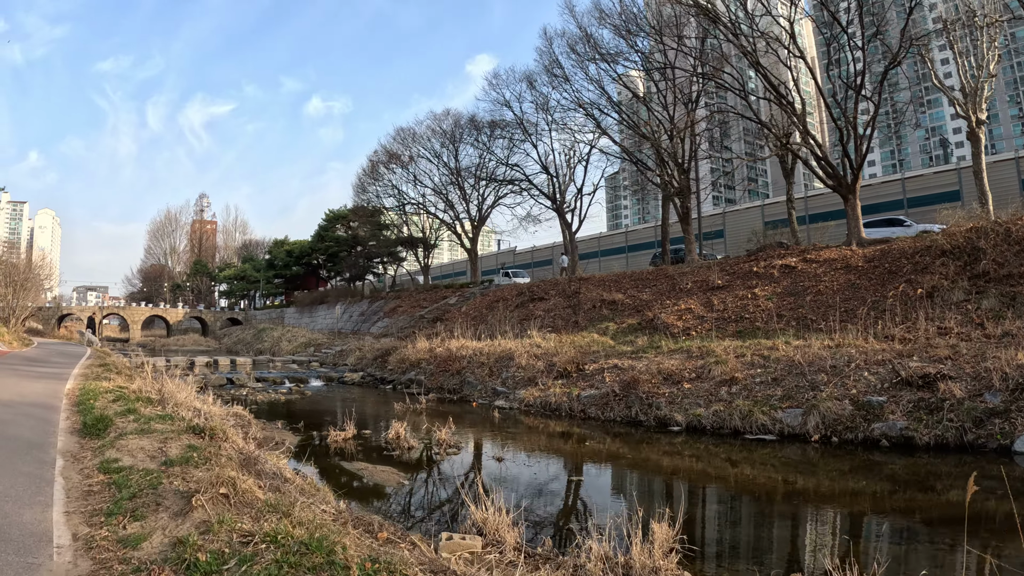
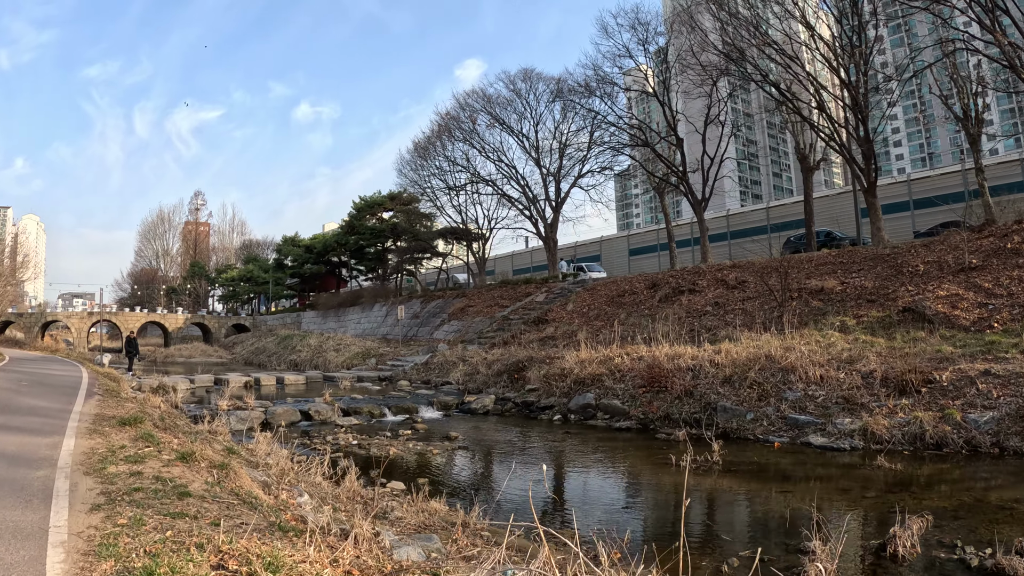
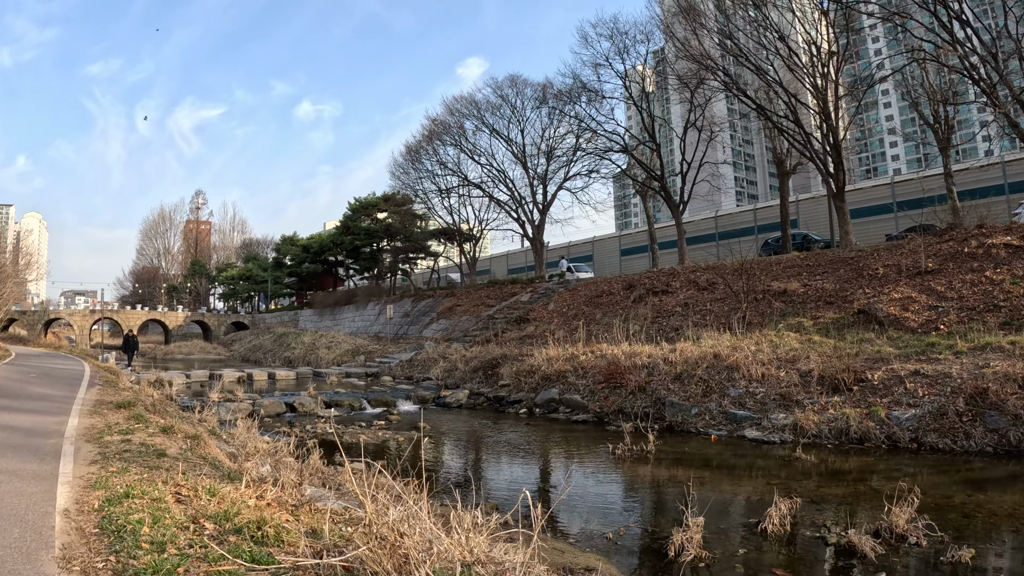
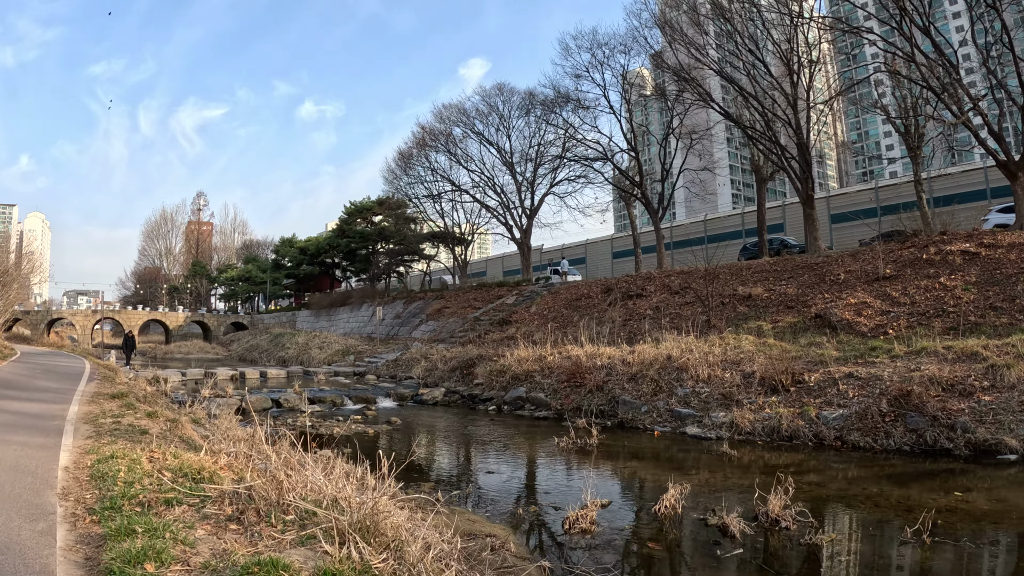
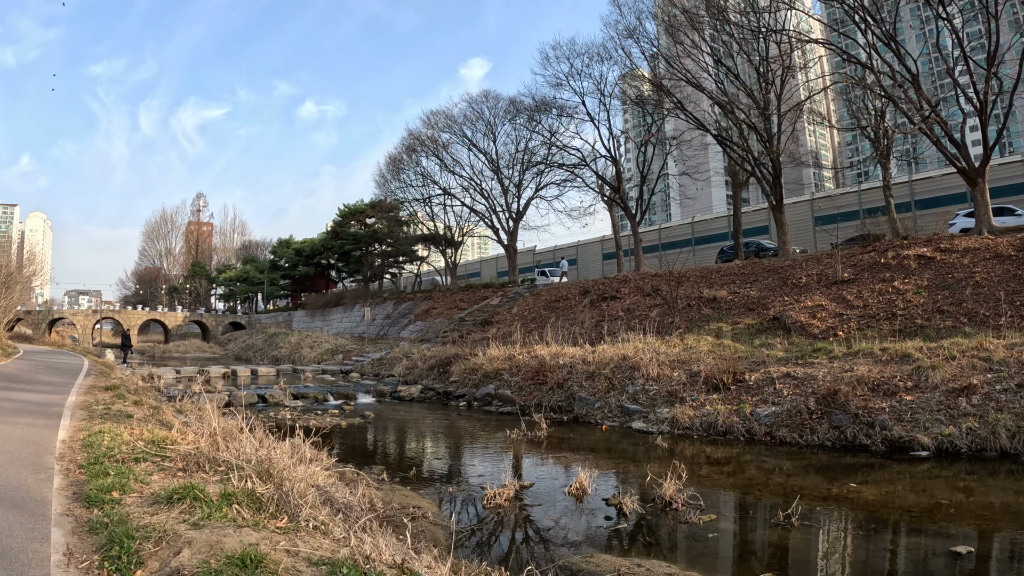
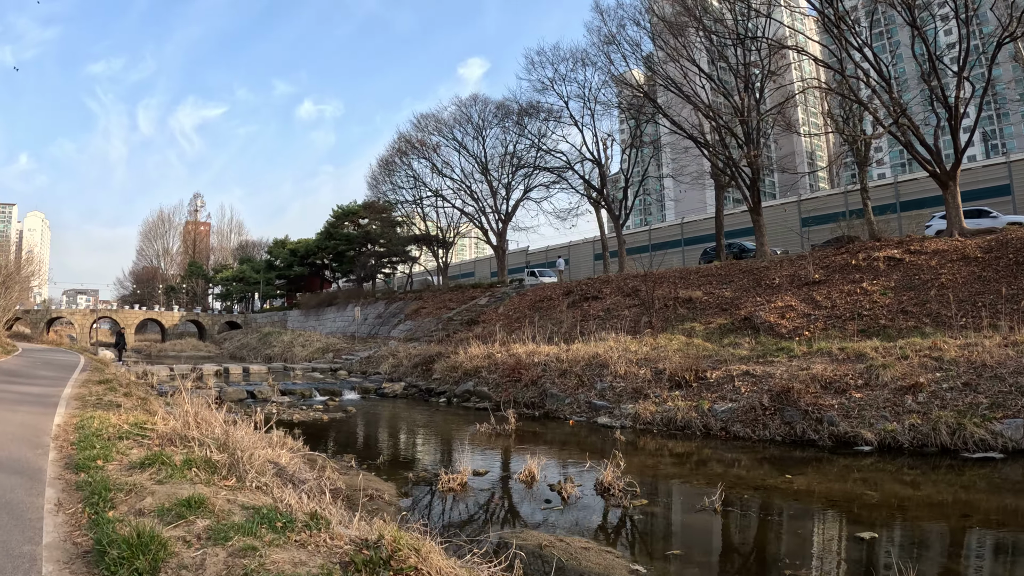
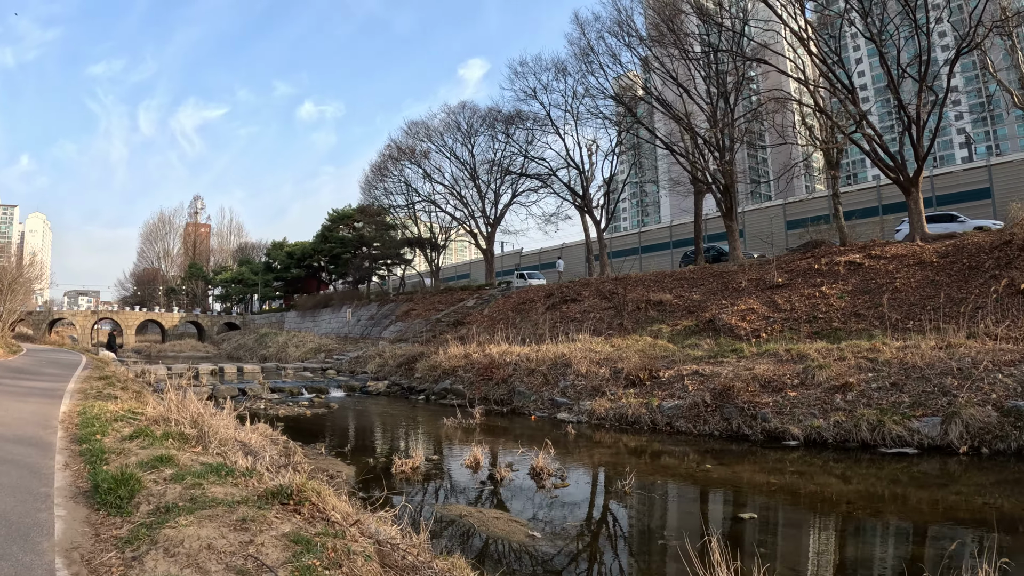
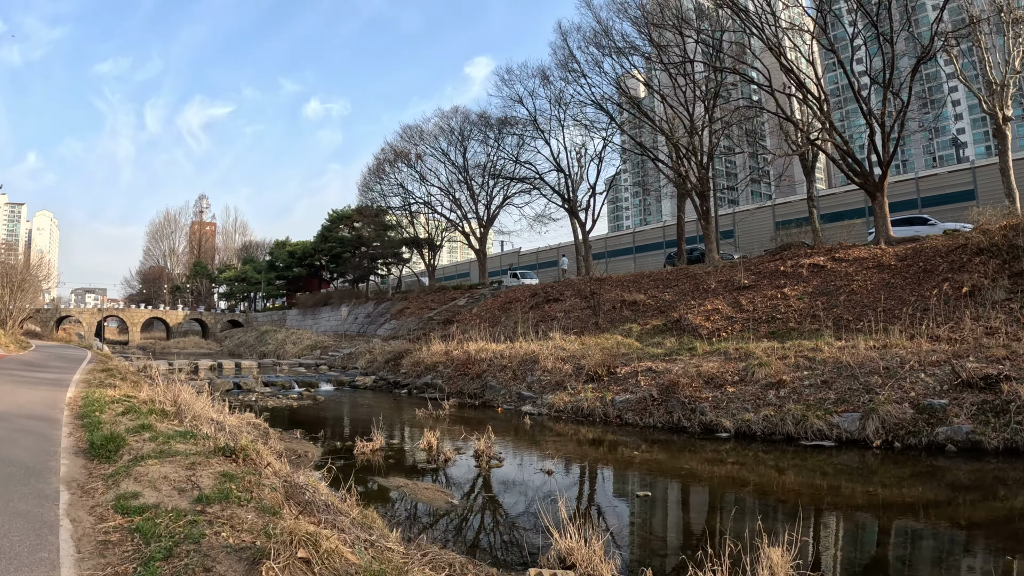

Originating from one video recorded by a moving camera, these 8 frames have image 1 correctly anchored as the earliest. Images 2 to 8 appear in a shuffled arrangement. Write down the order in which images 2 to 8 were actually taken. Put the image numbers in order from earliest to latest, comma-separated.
8, 7, 6, 5, 4, 3, 2
